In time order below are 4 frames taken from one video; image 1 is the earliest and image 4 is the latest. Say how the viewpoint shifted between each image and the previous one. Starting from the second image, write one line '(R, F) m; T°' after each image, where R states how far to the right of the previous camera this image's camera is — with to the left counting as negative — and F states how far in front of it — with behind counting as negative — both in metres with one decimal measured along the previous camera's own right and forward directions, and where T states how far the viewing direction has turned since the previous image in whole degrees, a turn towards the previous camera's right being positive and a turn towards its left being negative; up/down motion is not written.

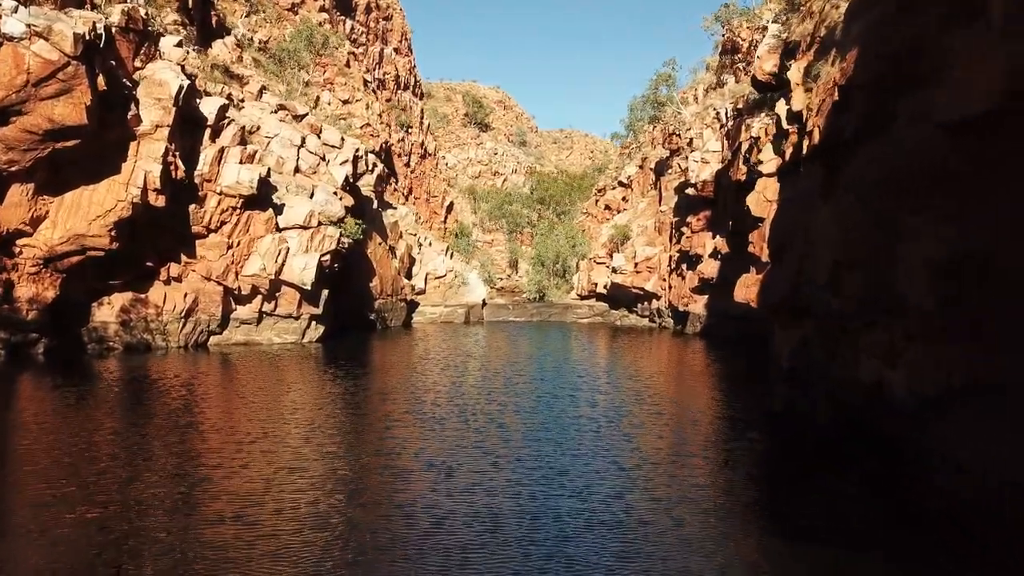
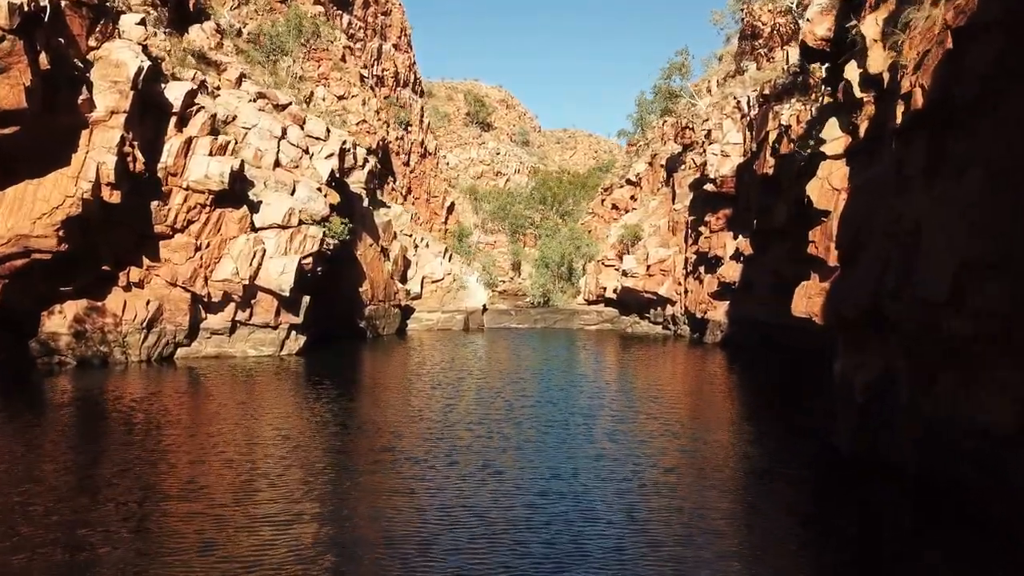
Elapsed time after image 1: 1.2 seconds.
(+0.1, +4.7) m; 0°
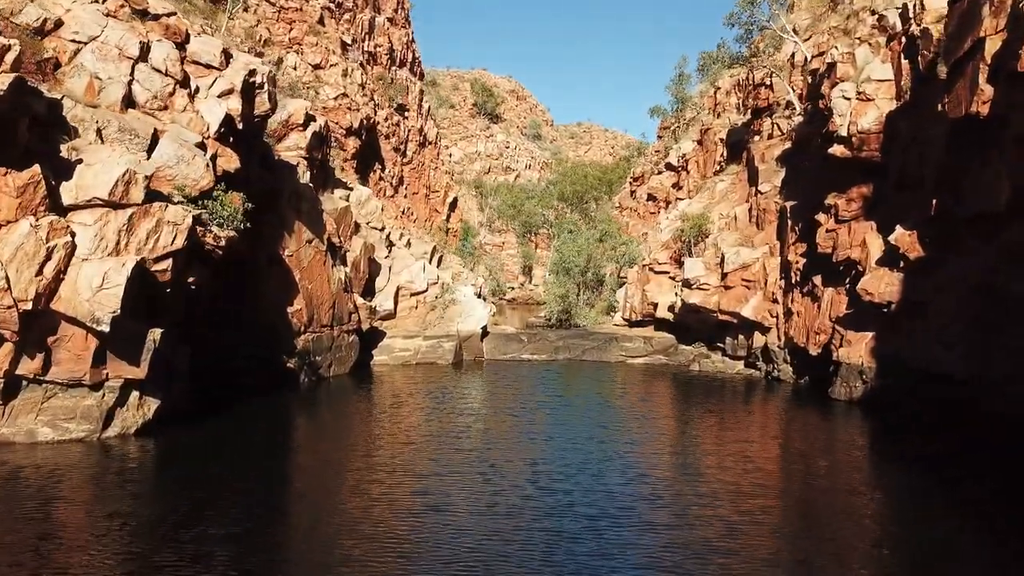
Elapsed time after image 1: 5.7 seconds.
(-0.1, +18.6) m; -1°
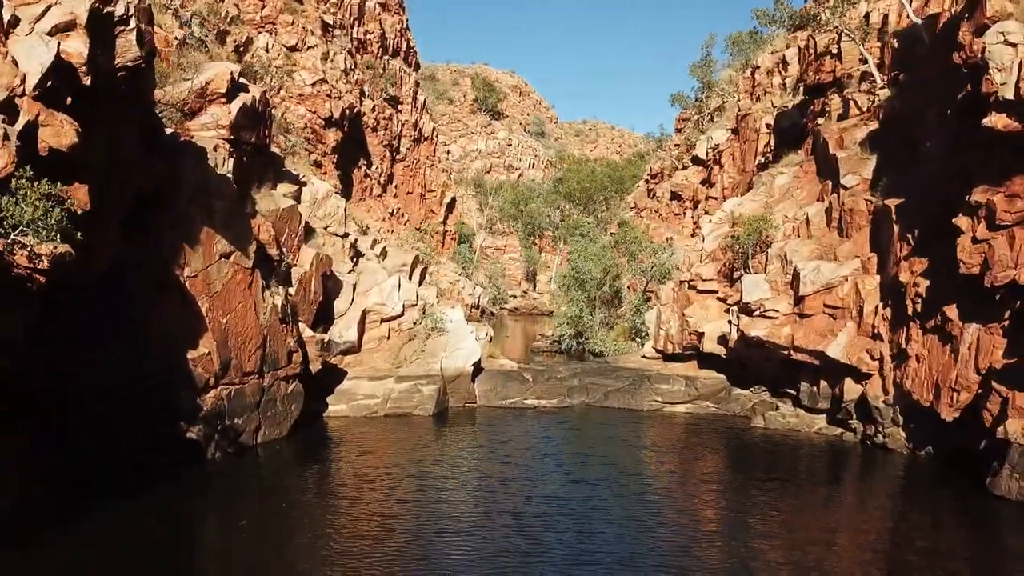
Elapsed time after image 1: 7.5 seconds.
(+0.1, +10.5) m; 0°
